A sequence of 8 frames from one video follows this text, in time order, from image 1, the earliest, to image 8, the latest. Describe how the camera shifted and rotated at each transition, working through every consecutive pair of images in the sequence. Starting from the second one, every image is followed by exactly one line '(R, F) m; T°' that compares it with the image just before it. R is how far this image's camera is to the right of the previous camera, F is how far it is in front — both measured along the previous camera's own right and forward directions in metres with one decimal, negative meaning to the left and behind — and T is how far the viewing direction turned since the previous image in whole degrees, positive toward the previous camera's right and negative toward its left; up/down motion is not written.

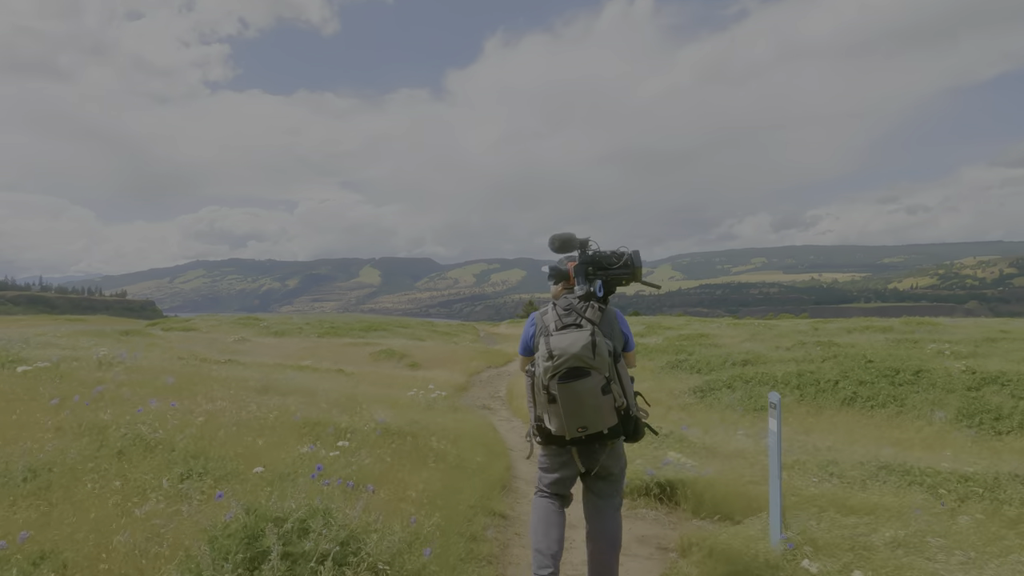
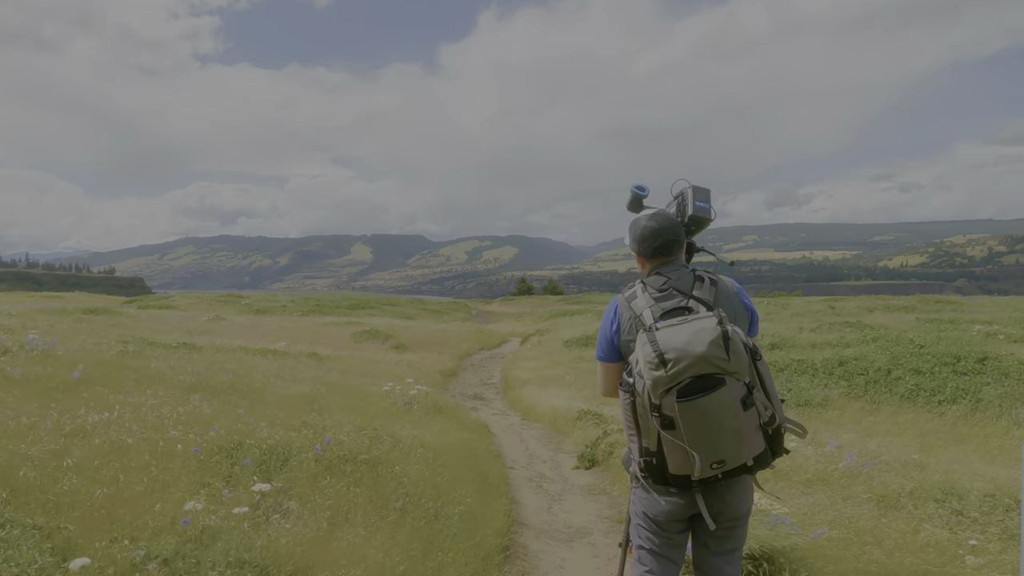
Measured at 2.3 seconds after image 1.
(-0.2, +5.1) m; +1°
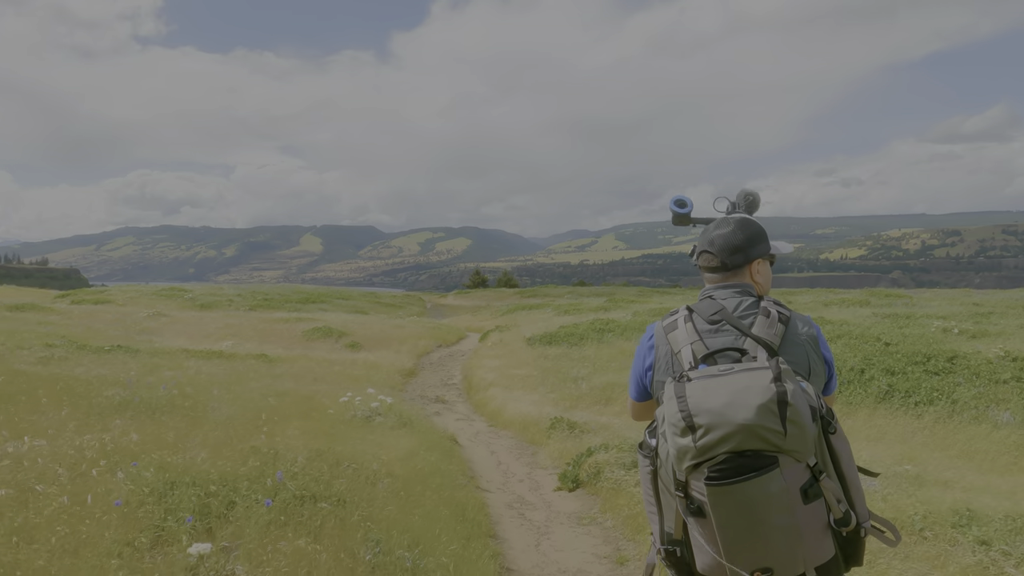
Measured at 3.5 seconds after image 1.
(-0.5, +1.6) m; +4°
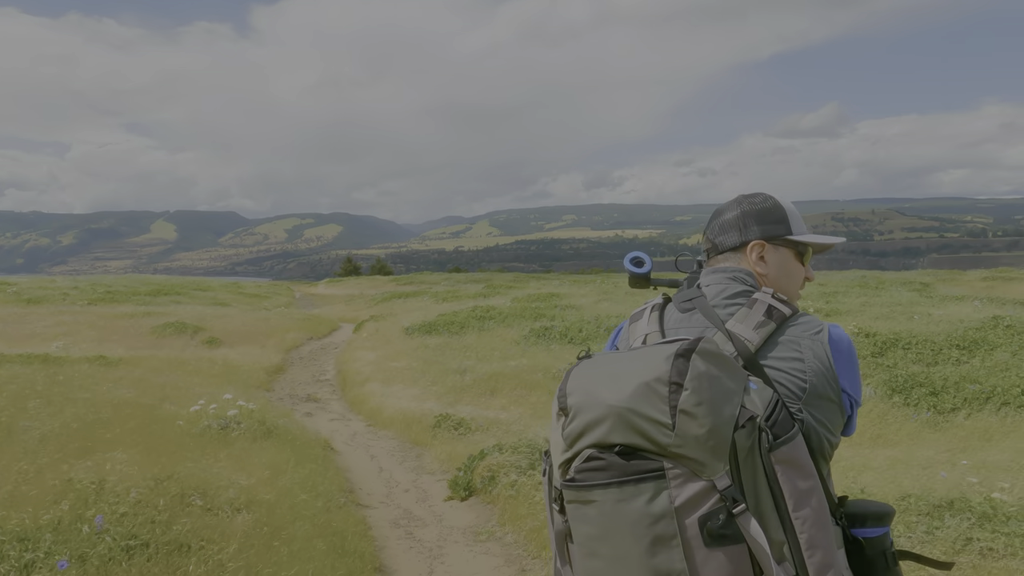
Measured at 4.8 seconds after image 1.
(-0.1, +1.5) m; +11°
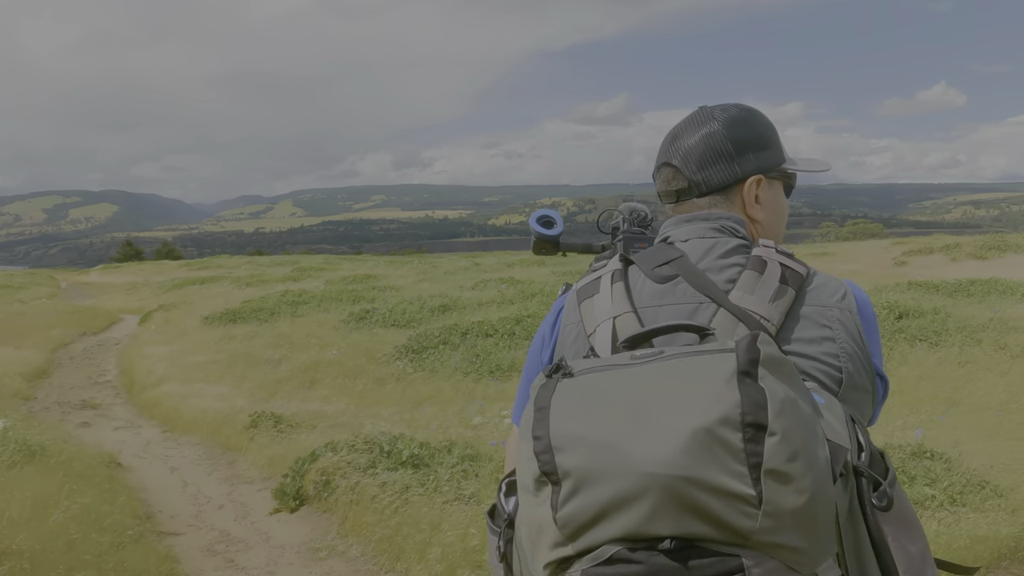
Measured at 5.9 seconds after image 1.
(-0.4, +1.2) m; +16°
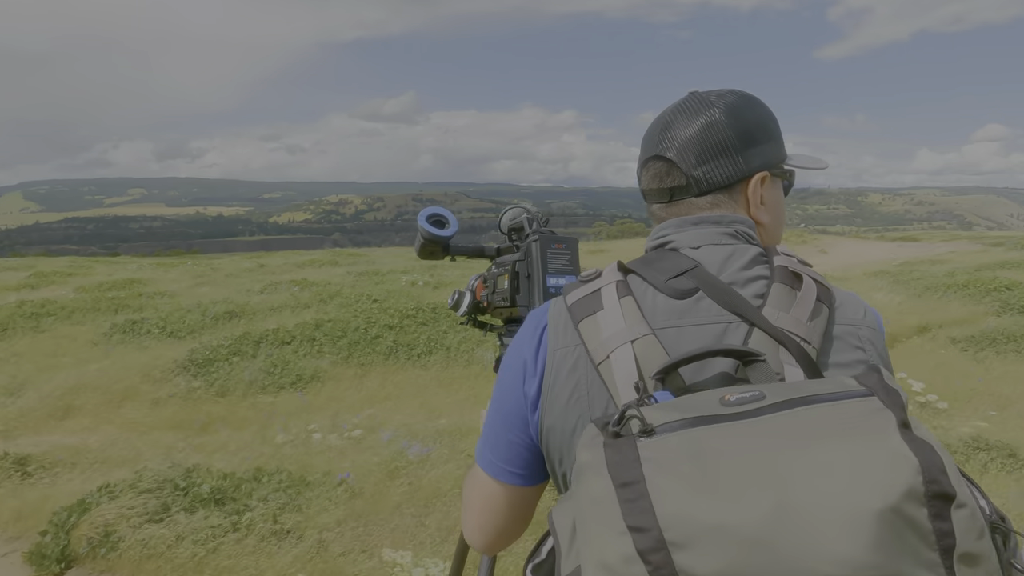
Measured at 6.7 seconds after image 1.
(-0.5, +0.7) m; +18°
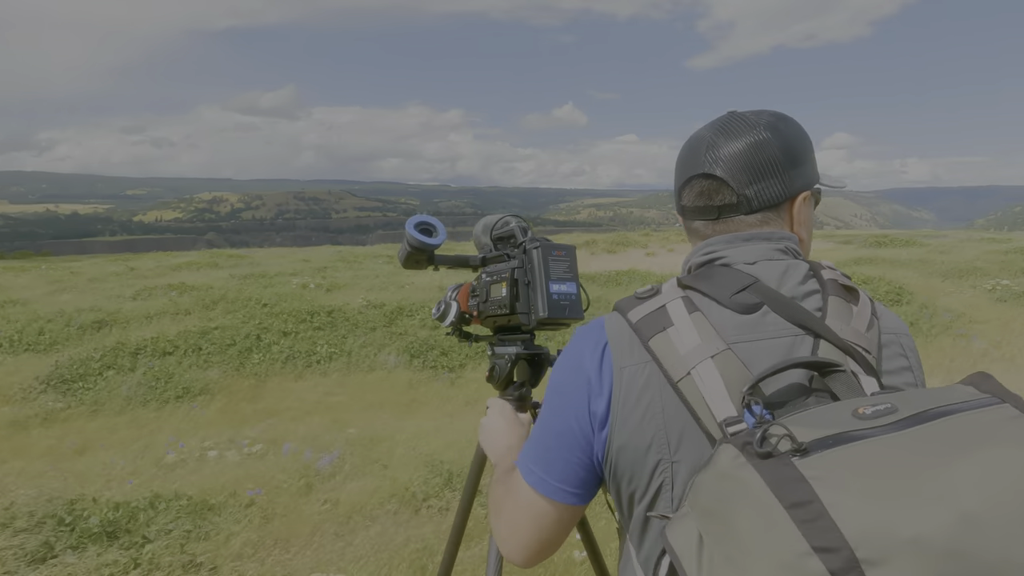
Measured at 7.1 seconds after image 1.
(-0.5, +0.2) m; +10°
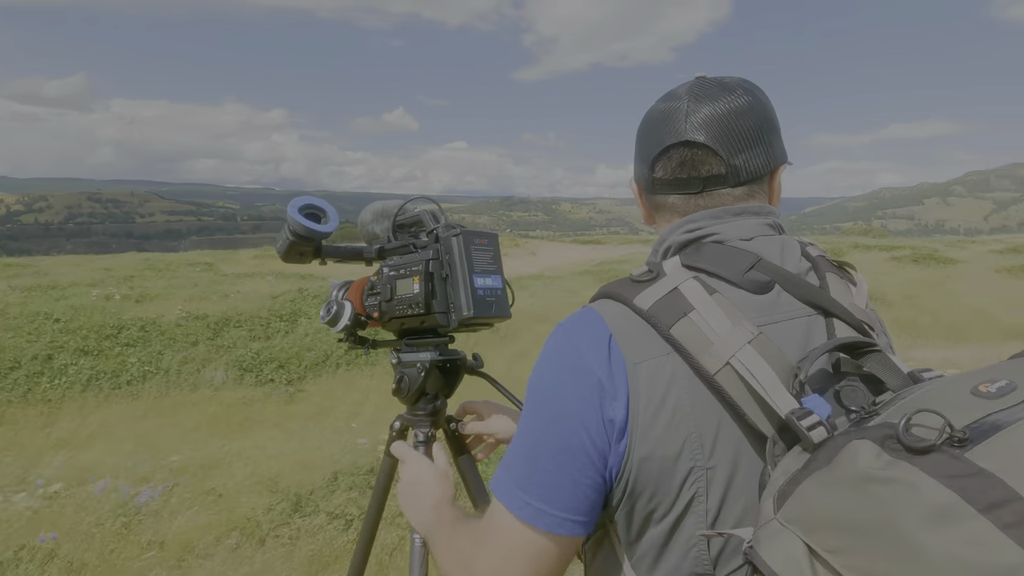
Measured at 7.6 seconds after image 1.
(-0.3, +0.5) m; +14°
